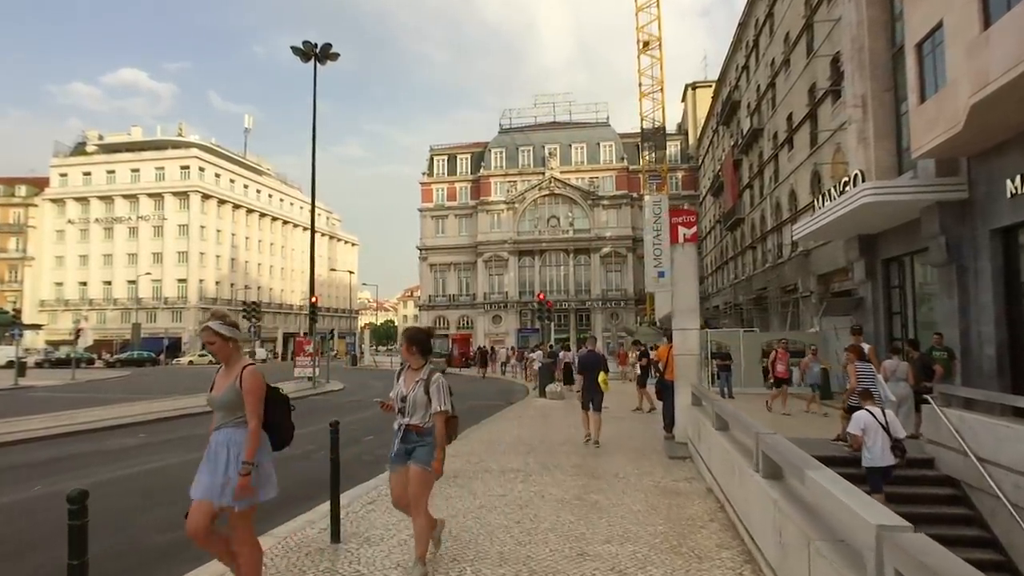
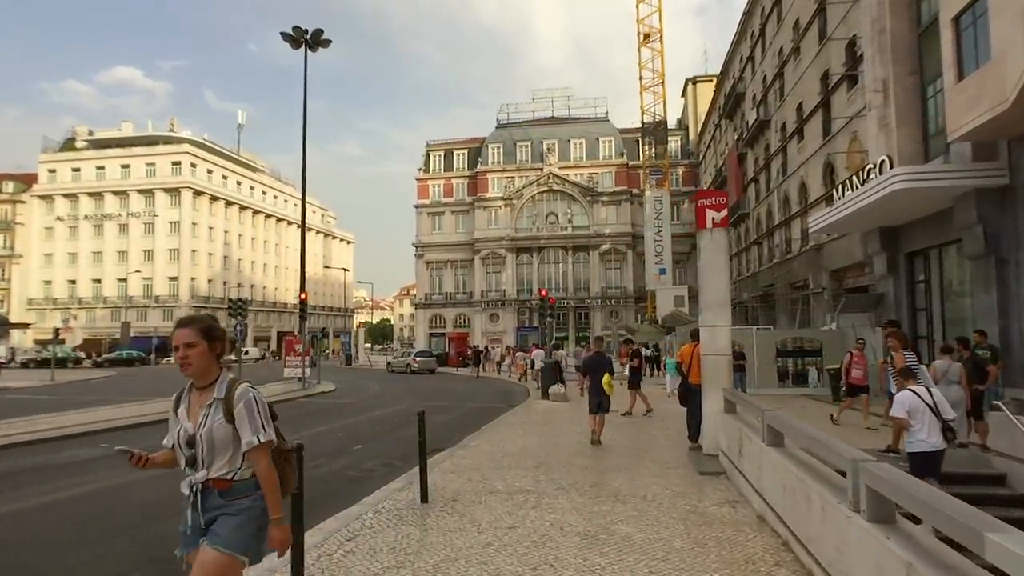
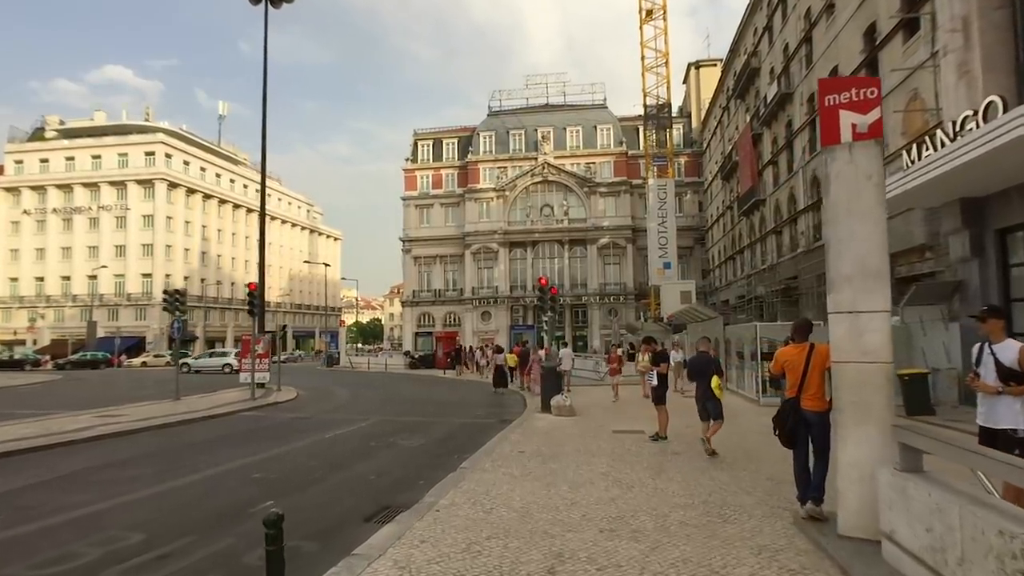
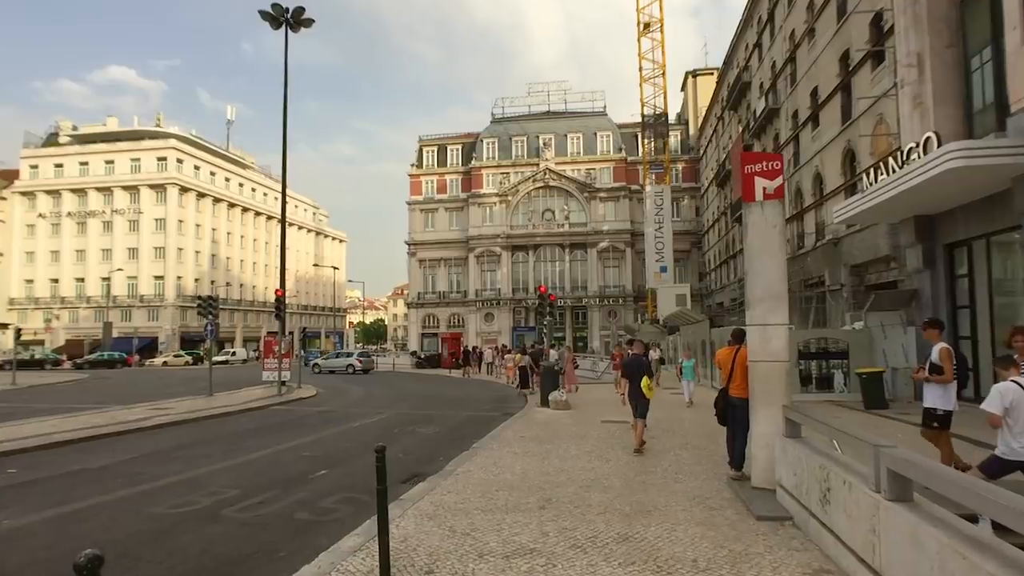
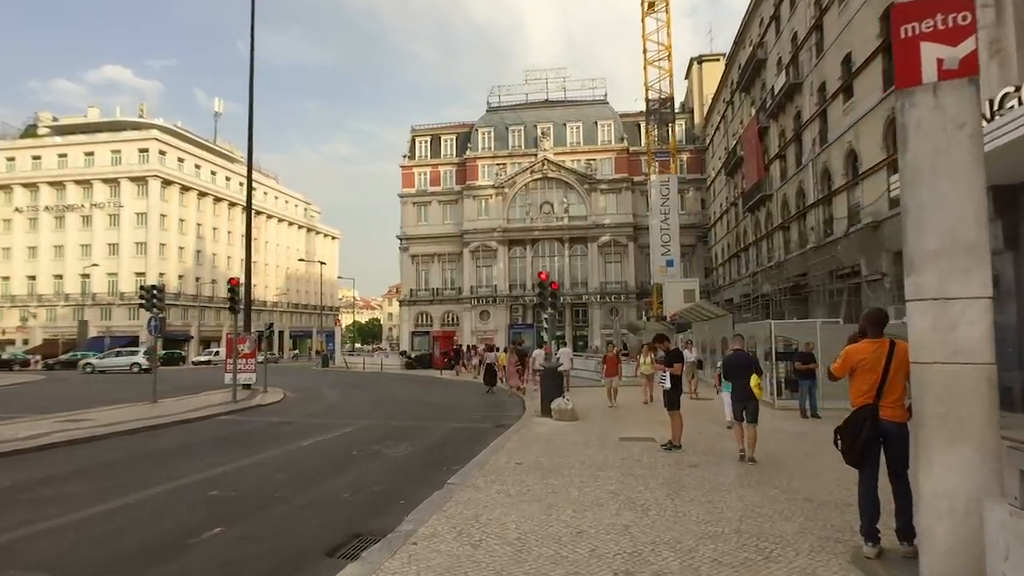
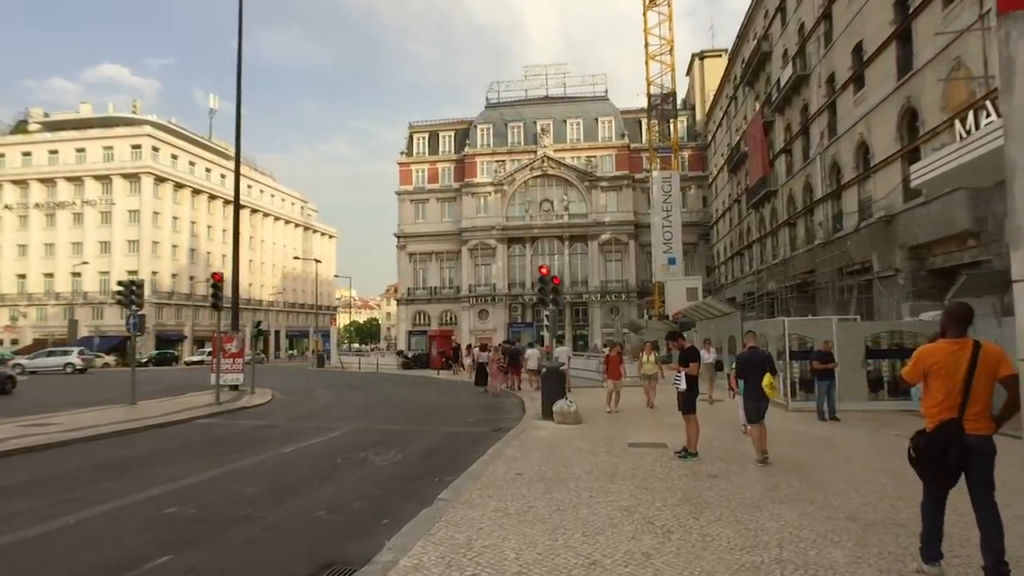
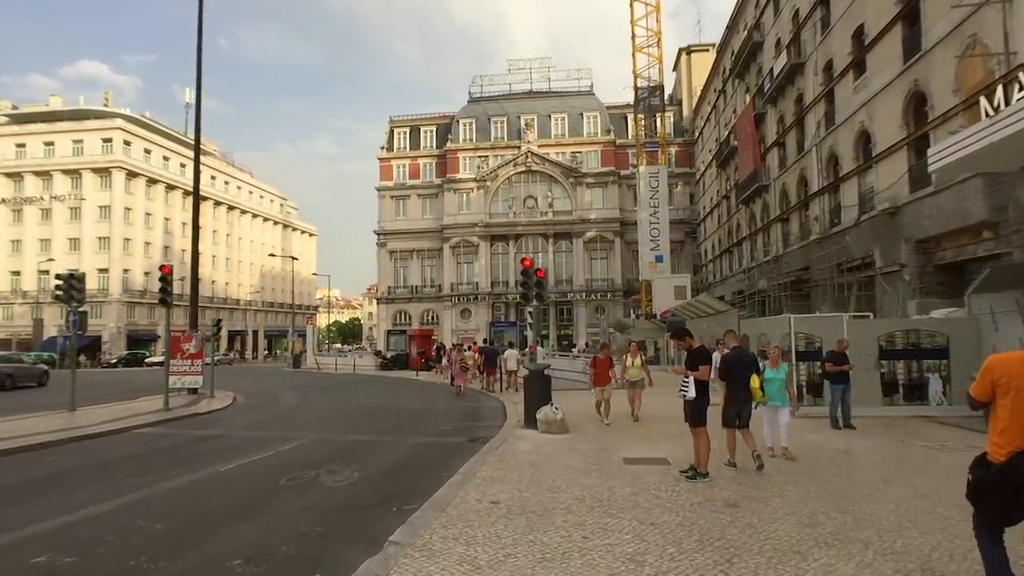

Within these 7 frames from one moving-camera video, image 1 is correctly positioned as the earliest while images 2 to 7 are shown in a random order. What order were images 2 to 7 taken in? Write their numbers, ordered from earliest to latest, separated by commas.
2, 4, 3, 5, 6, 7
